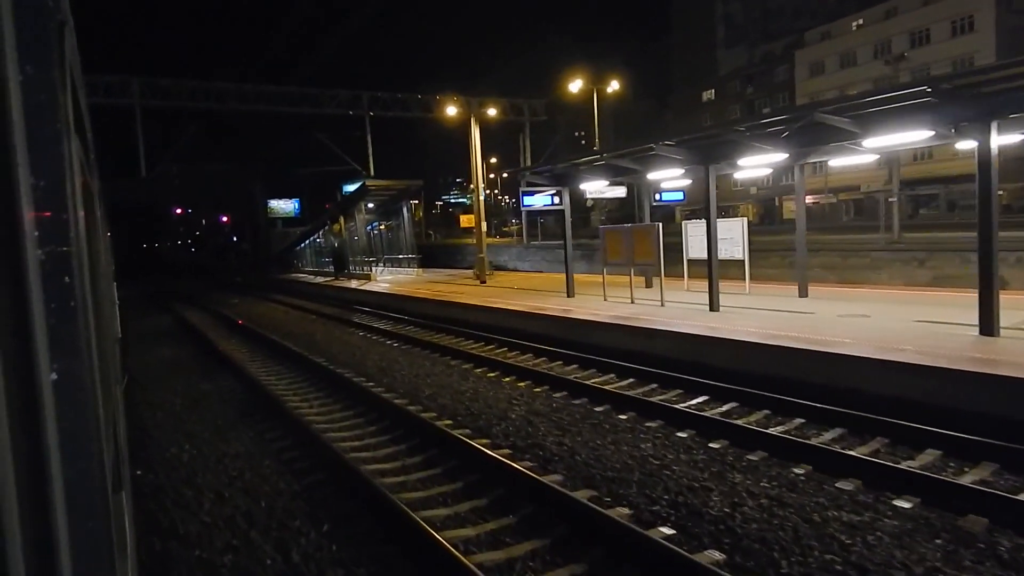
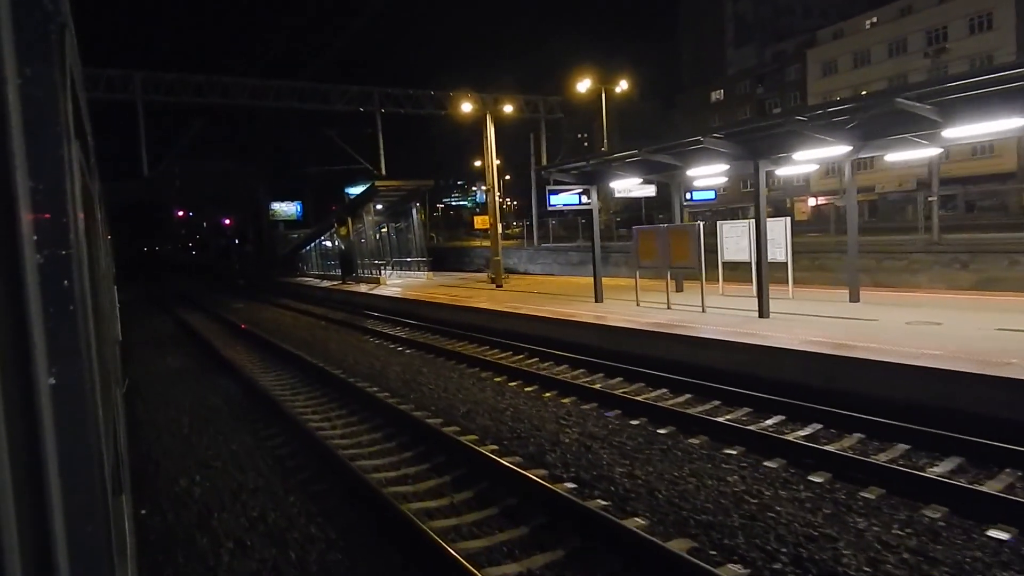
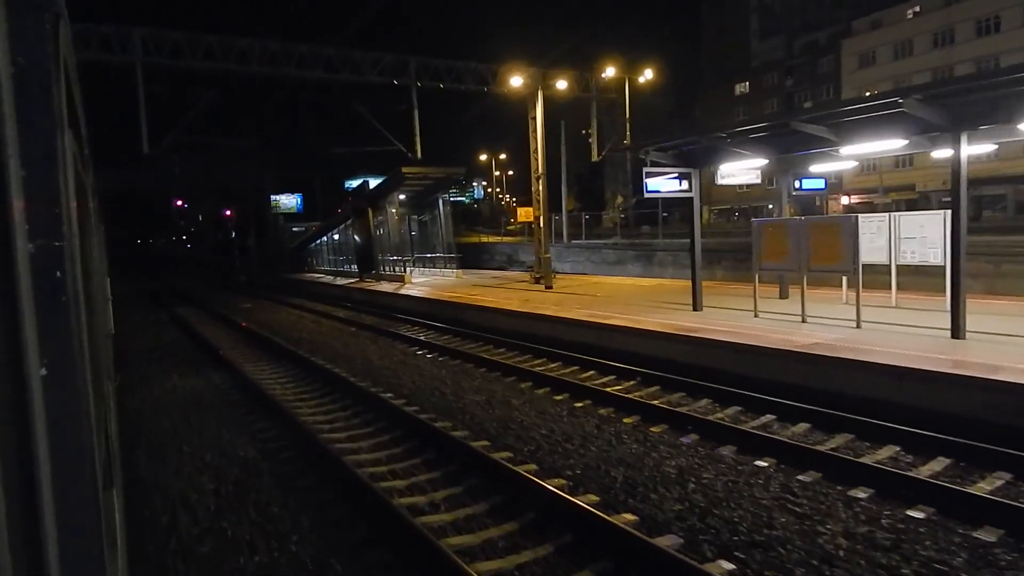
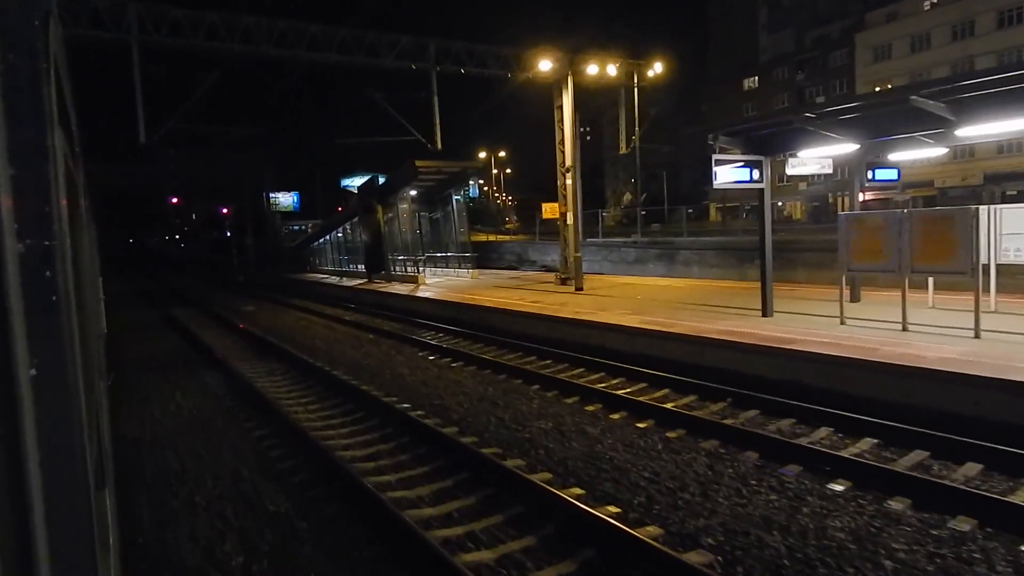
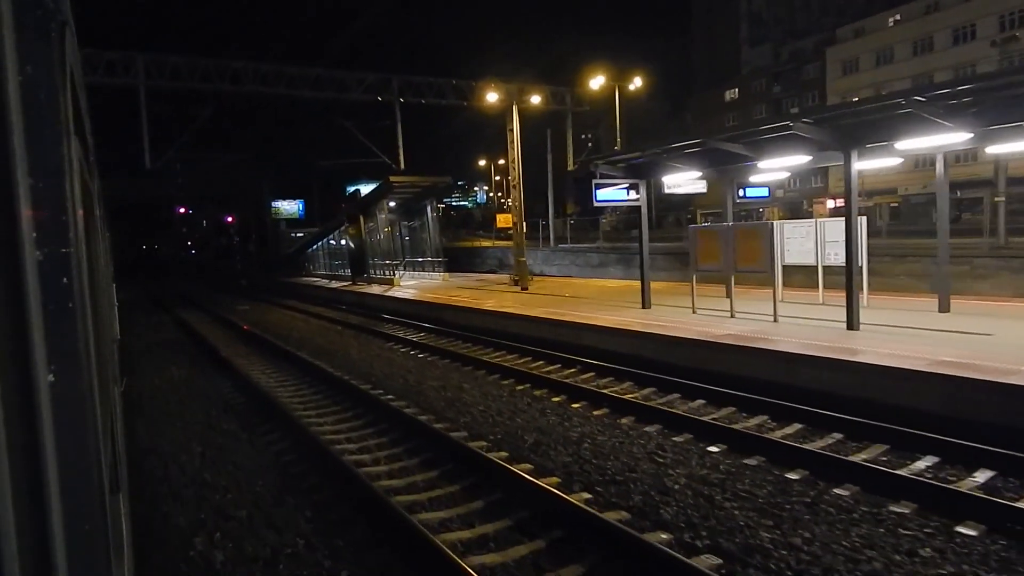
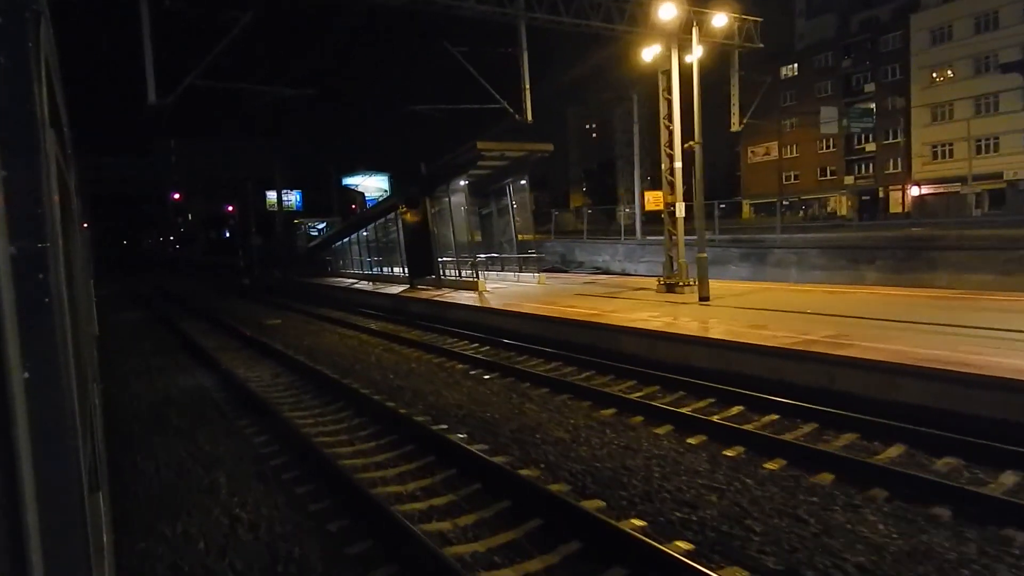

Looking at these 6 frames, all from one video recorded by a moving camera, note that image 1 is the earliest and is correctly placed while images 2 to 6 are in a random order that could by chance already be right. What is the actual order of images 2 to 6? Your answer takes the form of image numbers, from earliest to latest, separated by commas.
2, 5, 3, 4, 6
